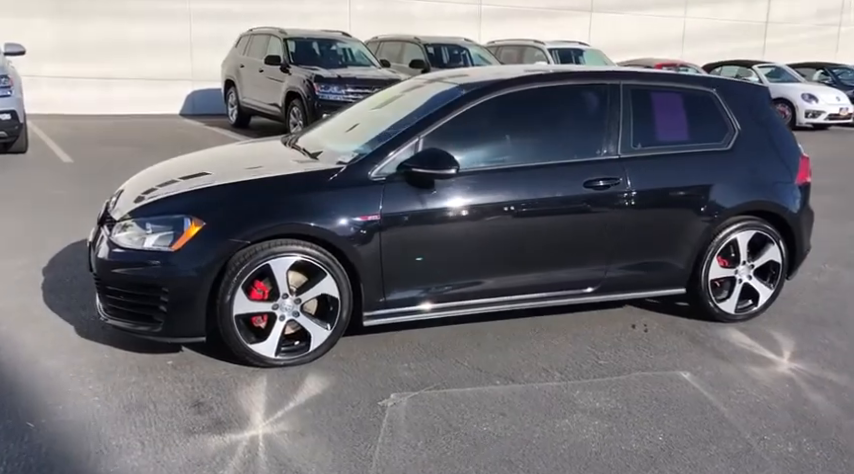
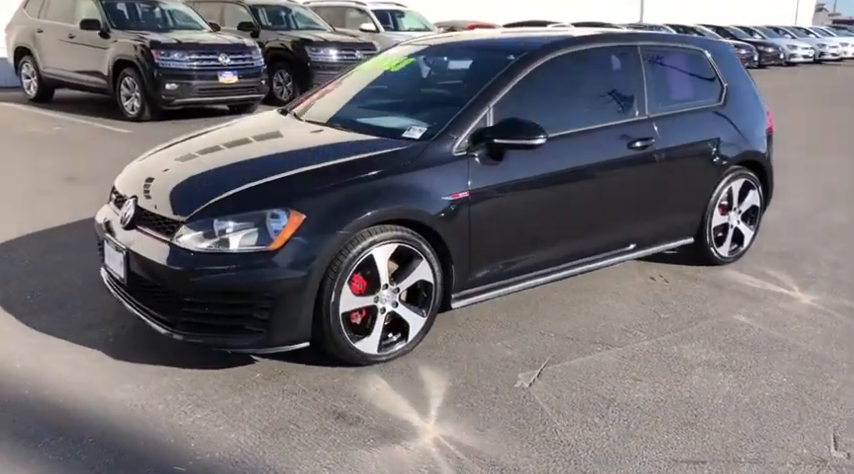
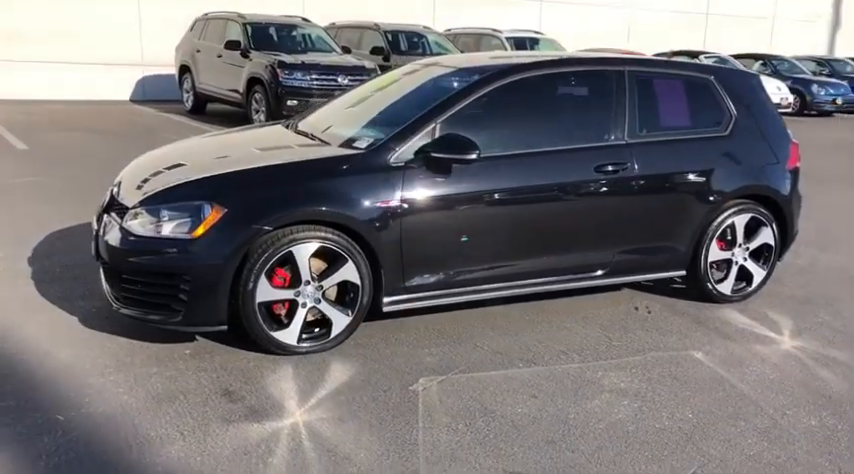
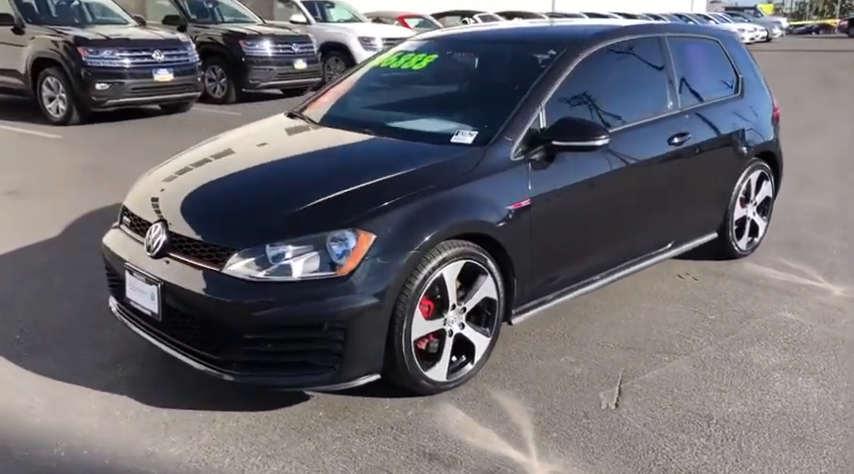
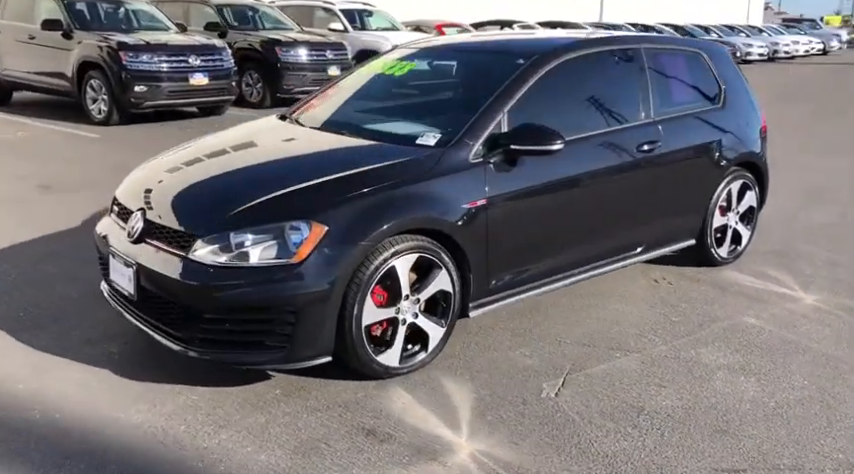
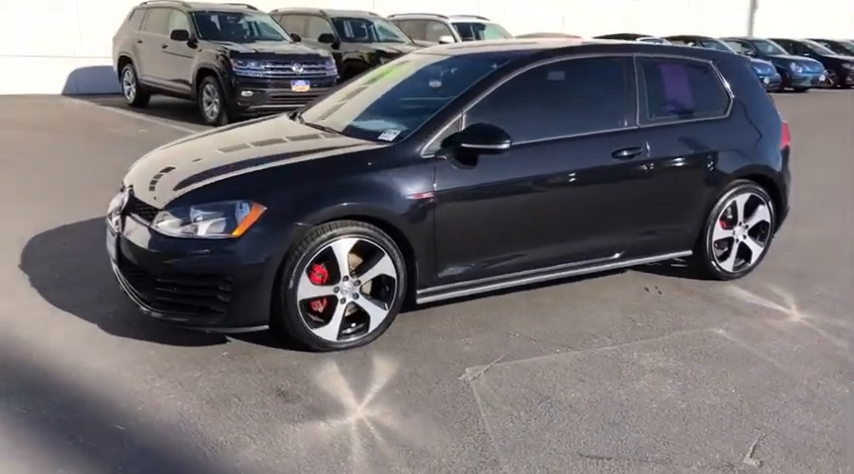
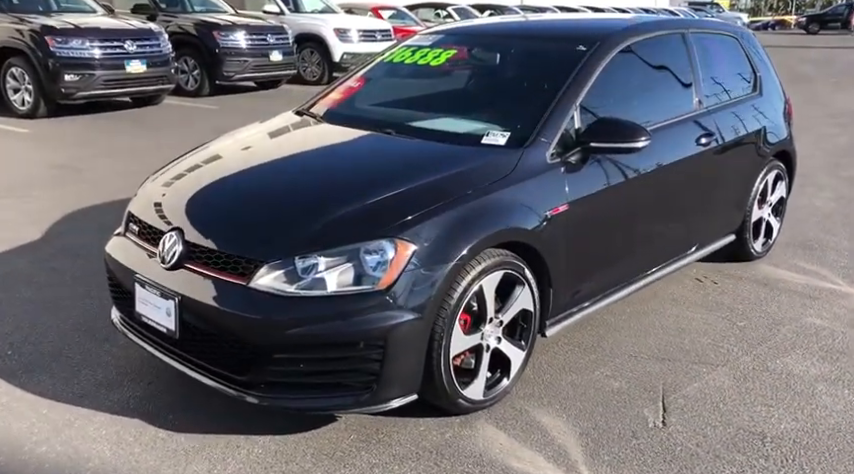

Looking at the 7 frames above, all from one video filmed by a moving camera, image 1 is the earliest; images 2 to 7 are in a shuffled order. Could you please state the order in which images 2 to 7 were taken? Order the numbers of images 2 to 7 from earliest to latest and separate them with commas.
3, 6, 2, 5, 4, 7
